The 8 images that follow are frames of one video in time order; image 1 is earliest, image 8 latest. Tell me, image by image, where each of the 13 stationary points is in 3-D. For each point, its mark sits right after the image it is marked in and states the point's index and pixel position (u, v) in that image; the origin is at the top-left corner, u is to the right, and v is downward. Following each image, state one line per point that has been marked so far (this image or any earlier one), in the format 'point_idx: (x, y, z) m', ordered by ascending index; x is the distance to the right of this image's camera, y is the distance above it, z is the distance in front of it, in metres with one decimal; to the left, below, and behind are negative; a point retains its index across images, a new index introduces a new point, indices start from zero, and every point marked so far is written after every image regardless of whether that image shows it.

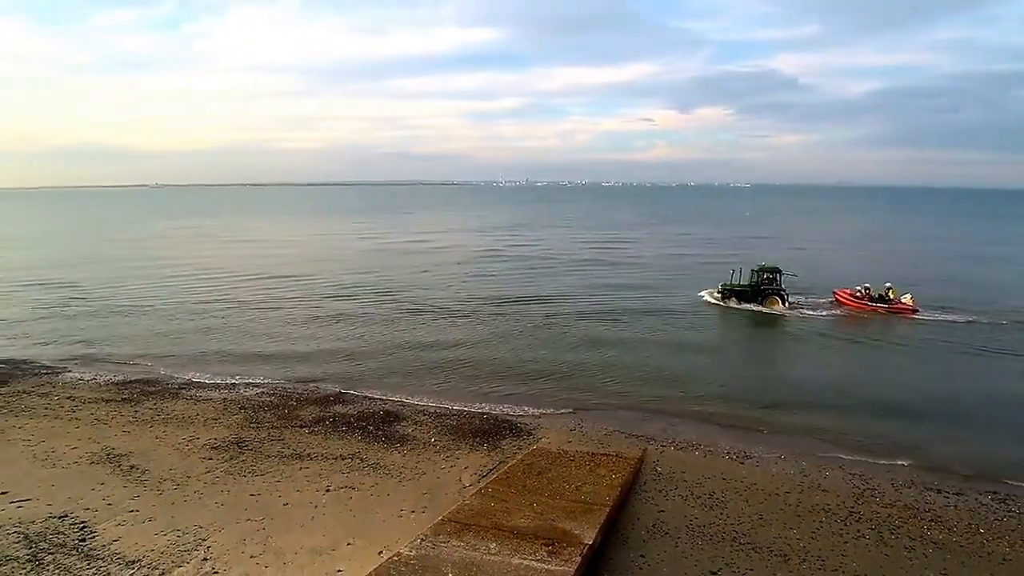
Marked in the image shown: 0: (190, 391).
0: (-8.5, -2.7, +18.4) m
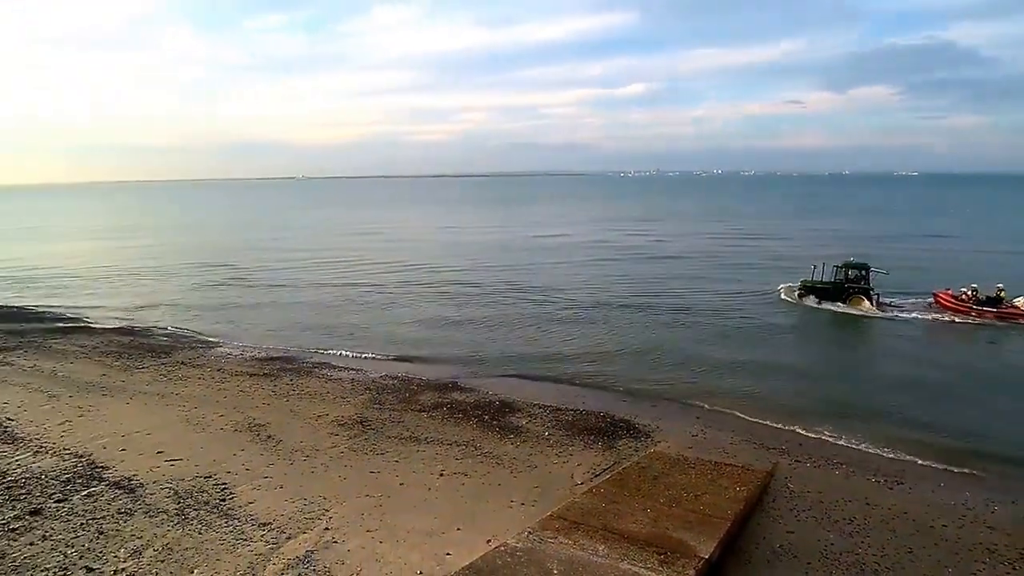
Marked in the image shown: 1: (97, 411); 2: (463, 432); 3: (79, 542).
0: (-5.3, -2.3, +19.4) m
1: (-8.9, -2.6, +14.9) m
2: (-1.0, -3.1, +14.9) m
3: (-5.7, -3.4, +9.3) m
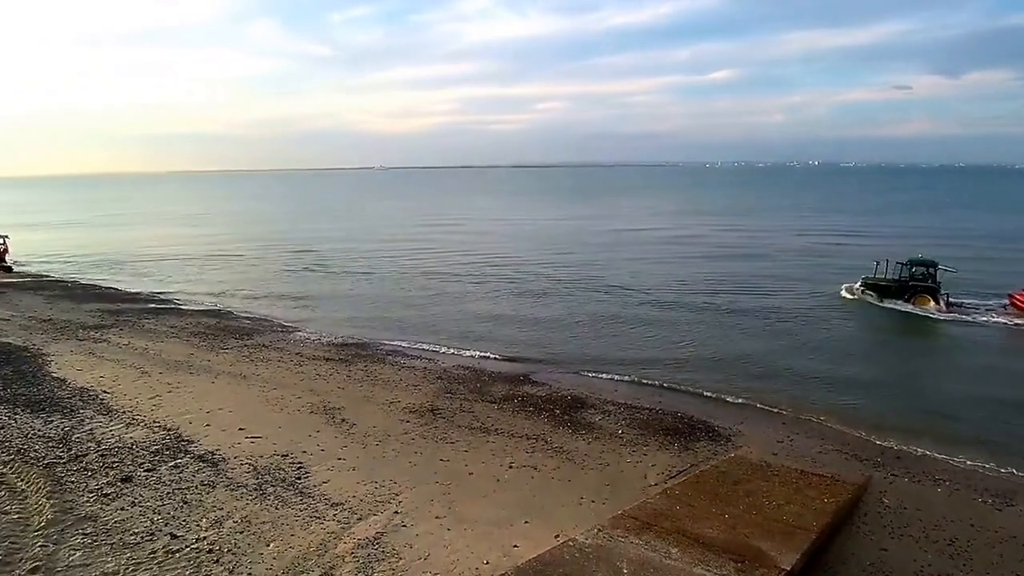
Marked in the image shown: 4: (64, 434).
0: (-3.3, -2.0, +19.7) m
1: (-7.3, -2.2, +15.6) m
2: (+0.4, -2.9, +14.7) m
3: (-4.8, -3.1, +9.6) m
4: (-7.6, -2.5, +11.8) m
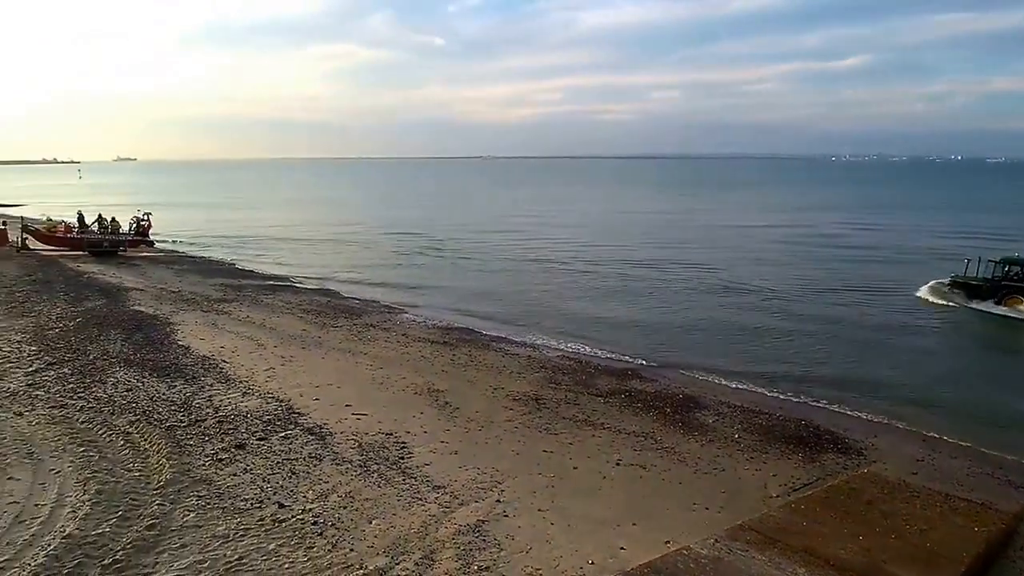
0: (-0.3, -1.5, +19.5) m
1: (-4.9, -1.6, +16.0) m
2: (+2.6, -2.7, +14.0) m
3: (-3.3, -2.7, +9.7) m
4: (-5.7, -1.9, +12.3) m
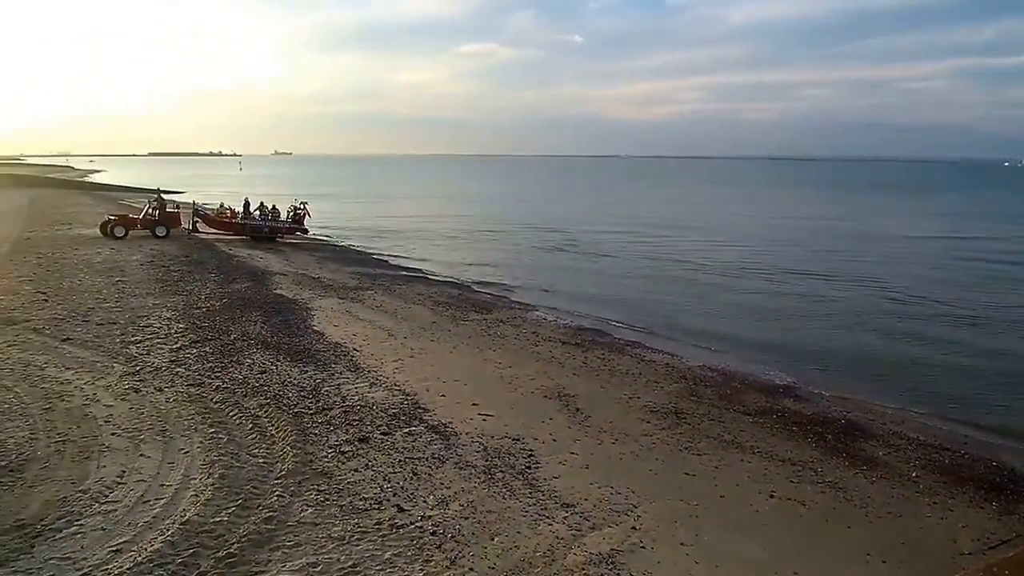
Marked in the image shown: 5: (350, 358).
0: (+3.2, -1.6, +18.2) m
1: (-2.0, -1.4, +15.6) m
2: (+5.1, -2.9, +12.3) m
3: (-1.5, -2.5, +9.2) m
4: (-3.4, -1.7, +12.1) m
5: (-3.3, -1.4, +14.1) m
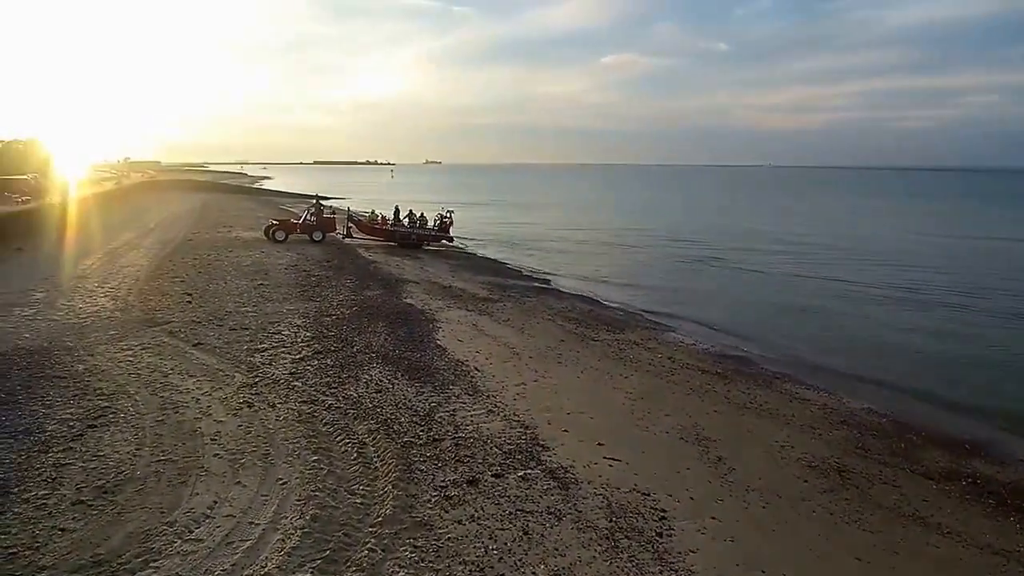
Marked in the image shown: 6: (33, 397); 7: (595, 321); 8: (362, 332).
0: (+6.3, -2.2, +15.9) m
1: (+0.7, -1.9, +14.3) m
2: (+6.9, -3.5, +9.8) m
3: (-0.1, -2.8, +7.9) m
4: (-1.4, -2.0, +11.2) m
5: (-0.8, -1.7, +13.1) m
6: (-8.3, -1.9, +12.0) m
7: (+2.4, -1.1, +19.6) m
8: (-3.5, -1.0, +16.3) m
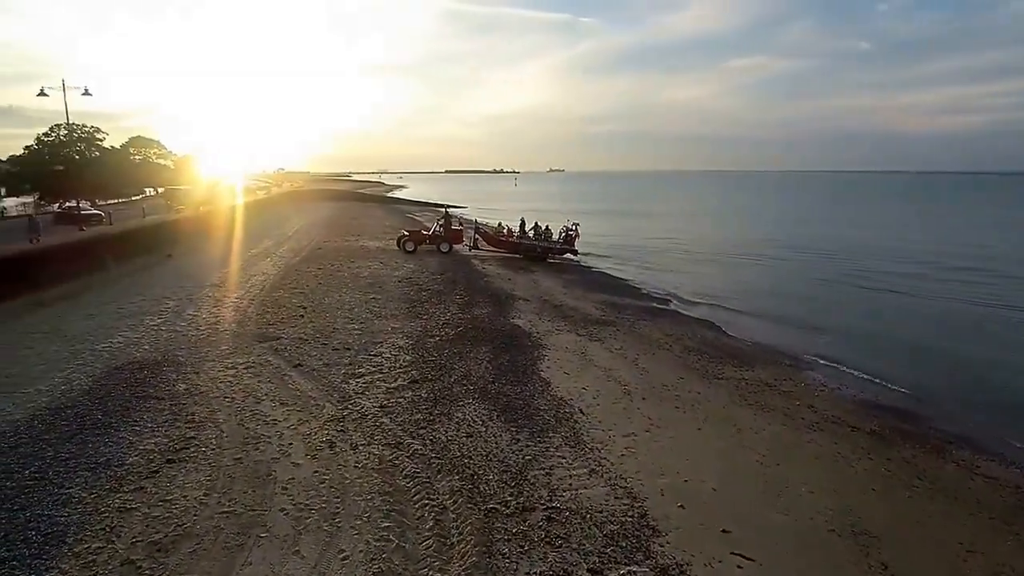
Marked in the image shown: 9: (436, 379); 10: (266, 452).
0: (+8.5, -3.0, +13.1) m
1: (+2.8, -2.4, +12.5) m
2: (+8.0, -4.2, +6.9) m
3: (+0.8, -3.3, +6.4) m
4: (+0.2, -2.5, +9.8) m
5: (+1.0, -2.3, +11.6) m
6: (-6.5, -2.2, +11.8) m
7: (+5.3, -1.8, +17.4) m
8: (-1.0, -1.5, +15.2) m
9: (-1.5, -1.8, +13.5) m
10: (-3.6, -2.4, +10.1) m
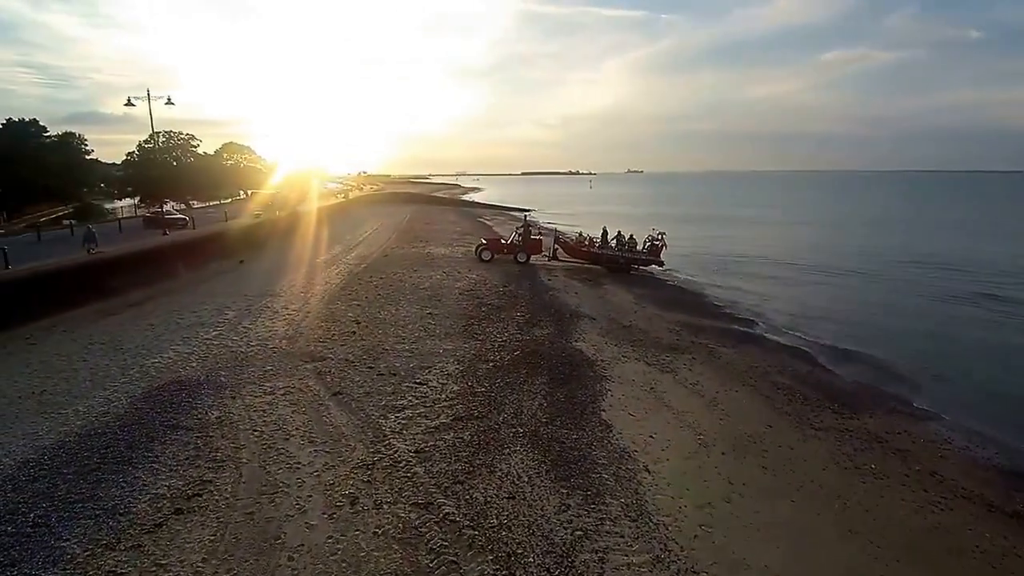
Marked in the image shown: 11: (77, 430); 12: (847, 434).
0: (+9.4, -3.6, +10.6) m
1: (+3.6, -3.0, +10.7) m
2: (+8.2, -4.7, +4.5) m
3: (+1.0, -3.8, +4.7) m
4: (+0.7, -2.9, +8.2) m
5: (+1.8, -2.7, +9.9) m
6: (-5.7, -2.6, +10.9) m
7: (+6.7, -2.4, +15.3) m
8: (+0.1, -2.0, +13.8) m
9: (-0.5, -2.2, +12.0) m
10: (-3.0, -2.8, +8.9) m
11: (-7.8, -2.5, +12.5) m
12: (+6.4, -2.7, +13.2) m
